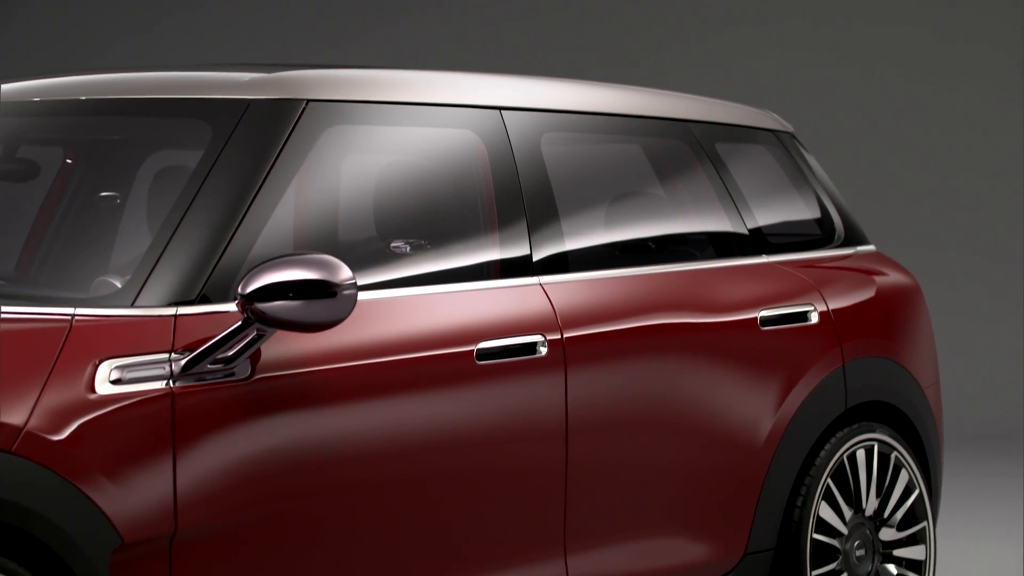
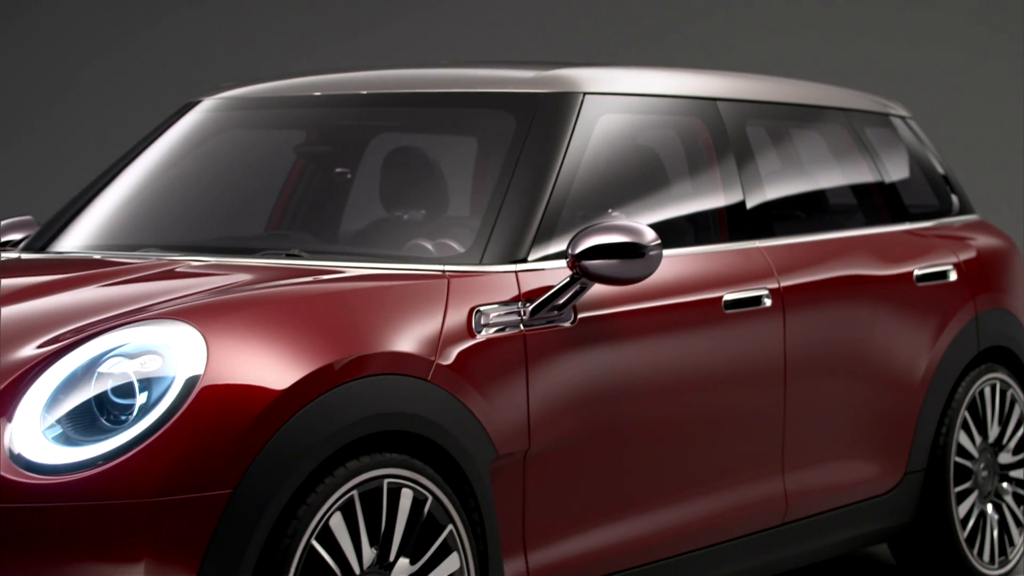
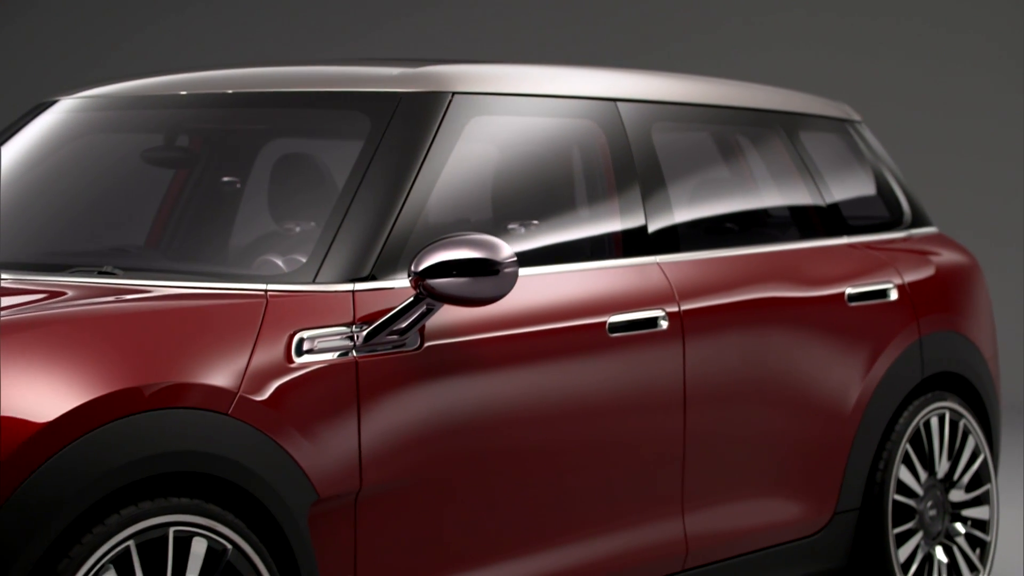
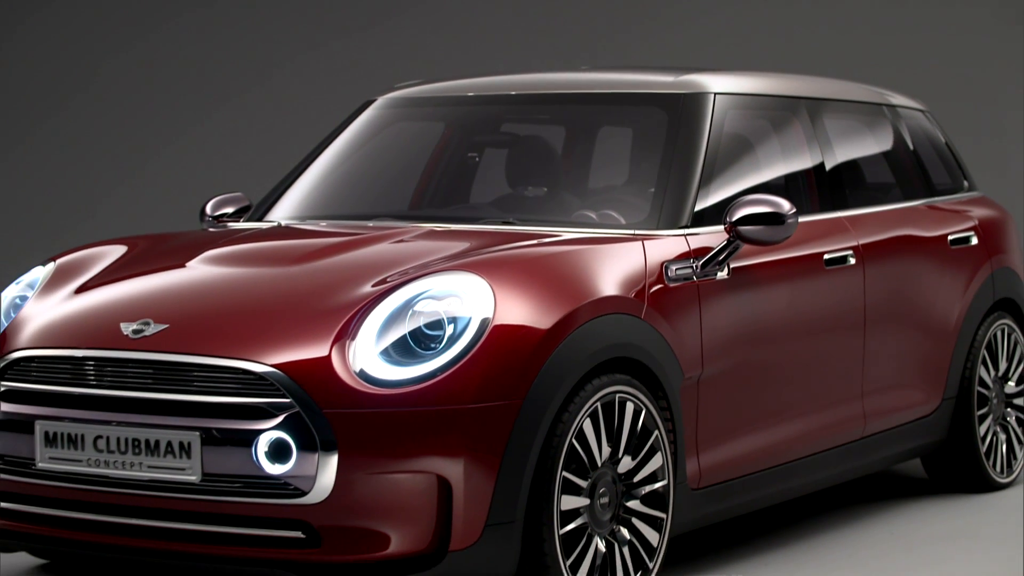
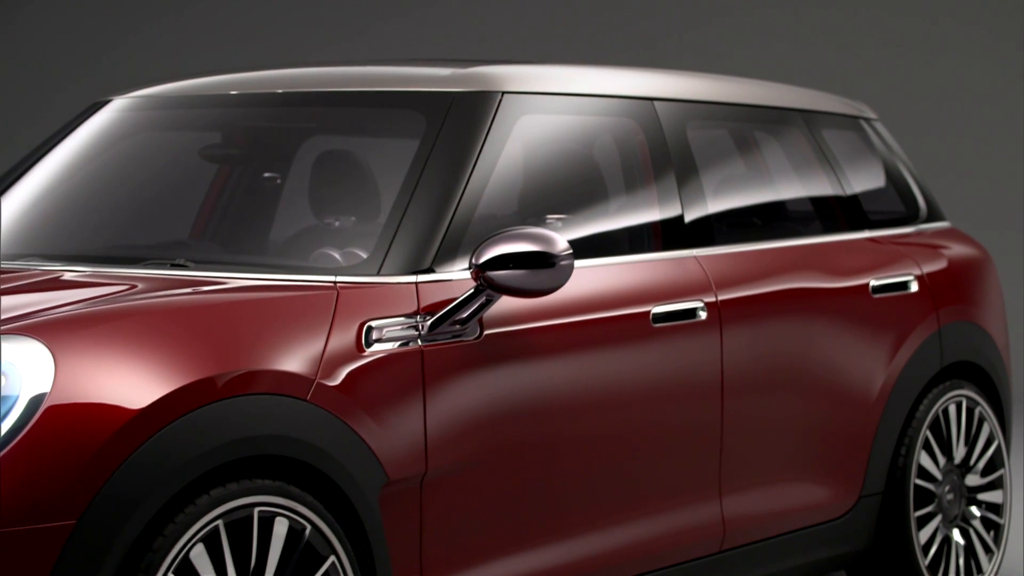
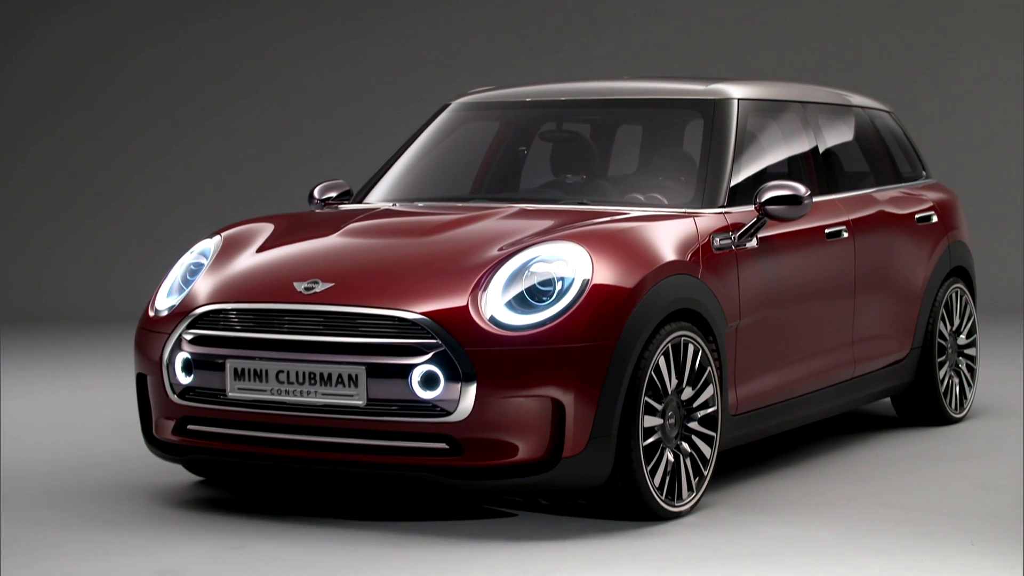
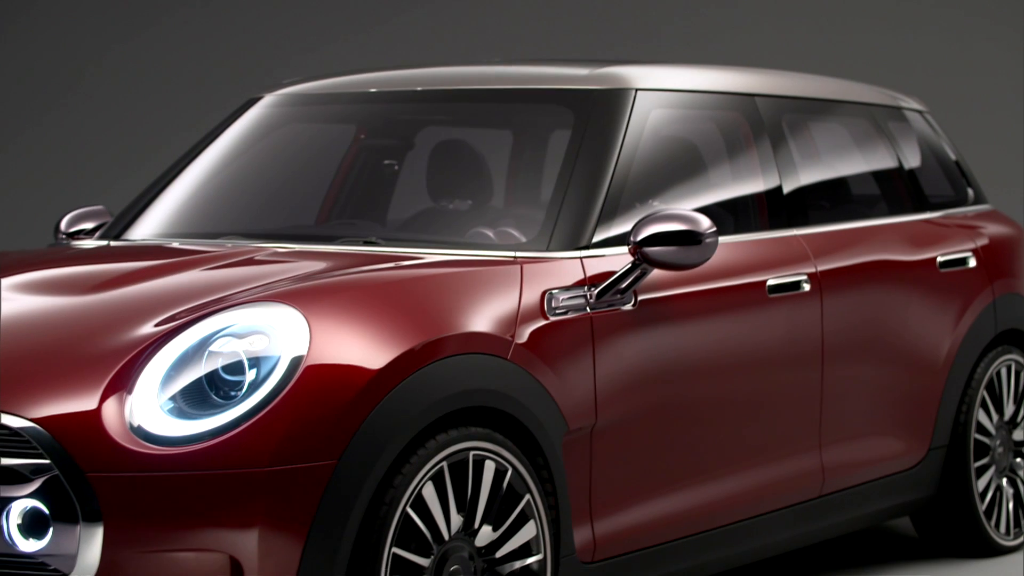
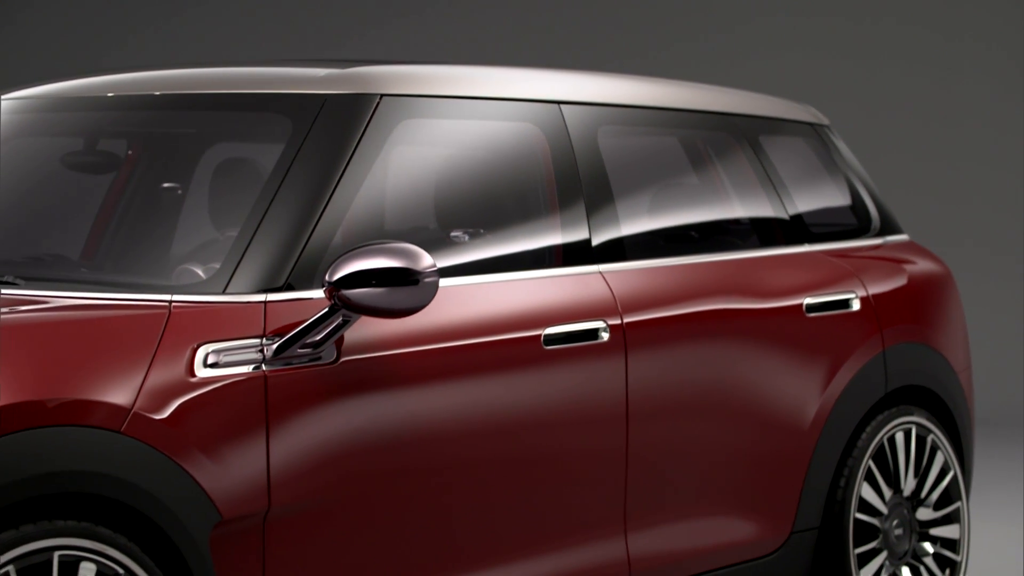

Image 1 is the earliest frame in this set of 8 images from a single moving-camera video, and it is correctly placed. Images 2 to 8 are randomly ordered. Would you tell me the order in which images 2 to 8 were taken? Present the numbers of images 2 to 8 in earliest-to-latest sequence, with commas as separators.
8, 3, 5, 2, 7, 4, 6
